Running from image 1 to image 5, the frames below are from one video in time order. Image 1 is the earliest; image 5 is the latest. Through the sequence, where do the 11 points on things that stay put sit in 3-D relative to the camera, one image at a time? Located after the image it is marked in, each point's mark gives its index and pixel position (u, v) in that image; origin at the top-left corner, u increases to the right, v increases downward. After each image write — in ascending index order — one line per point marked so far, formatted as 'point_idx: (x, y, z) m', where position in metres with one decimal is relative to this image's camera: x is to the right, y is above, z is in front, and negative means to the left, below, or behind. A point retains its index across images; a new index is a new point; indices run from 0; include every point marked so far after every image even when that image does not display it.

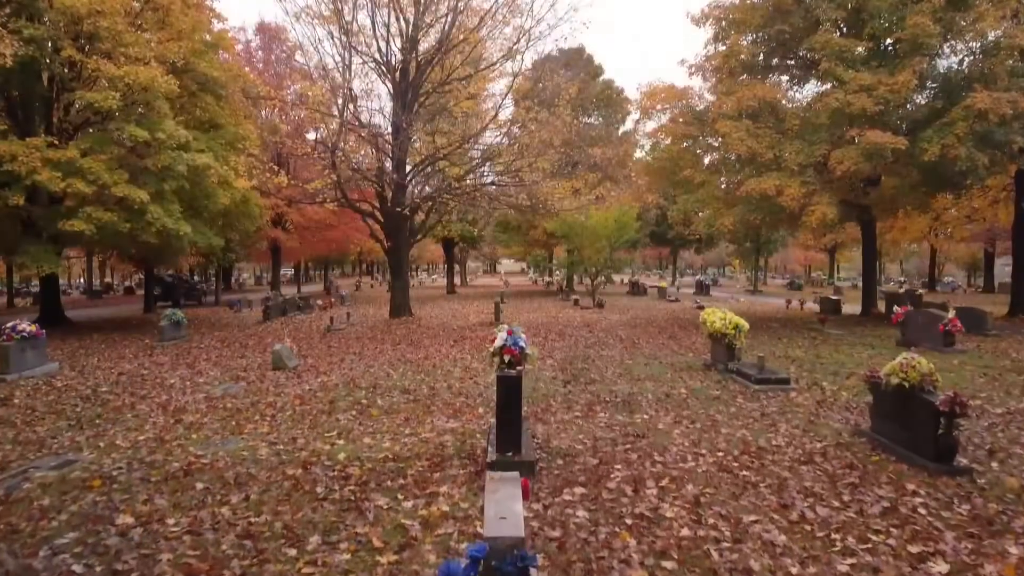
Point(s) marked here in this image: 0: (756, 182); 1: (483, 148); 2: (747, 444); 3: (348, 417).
0: (+4.1, +1.8, +13.8) m
1: (-0.5, +2.7, +16.0) m
2: (+1.4, -0.9, +4.8) m
3: (-1.2, -1.0, +6.1) m
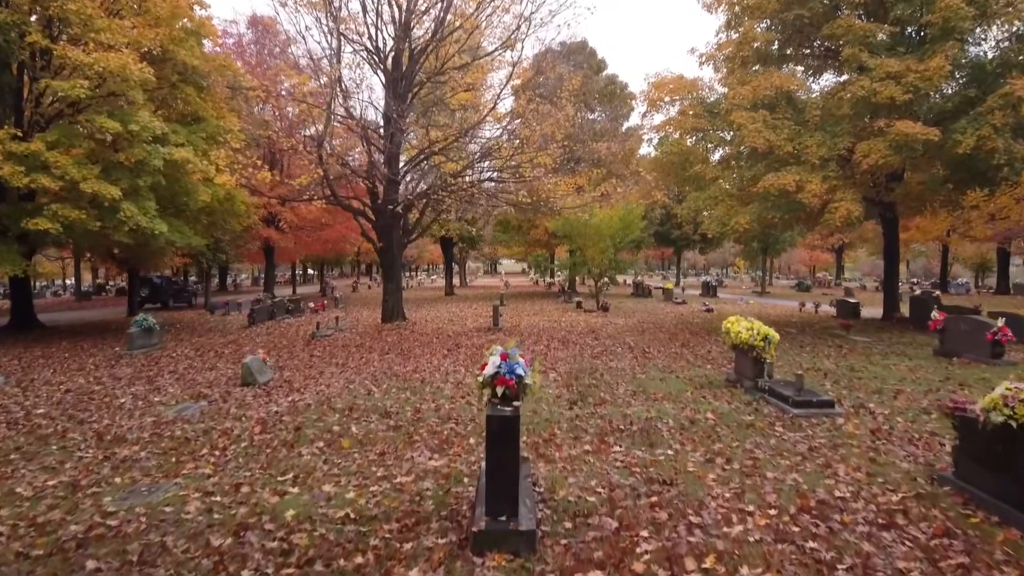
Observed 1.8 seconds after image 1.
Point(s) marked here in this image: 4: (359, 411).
0: (+4.1, +1.7, +12.8) m
1: (-0.6, +2.7, +15.0) m
2: (+1.3, -1.0, +3.8) m
3: (-1.2, -1.0, +5.1) m
4: (-1.2, -0.9, +6.3) m
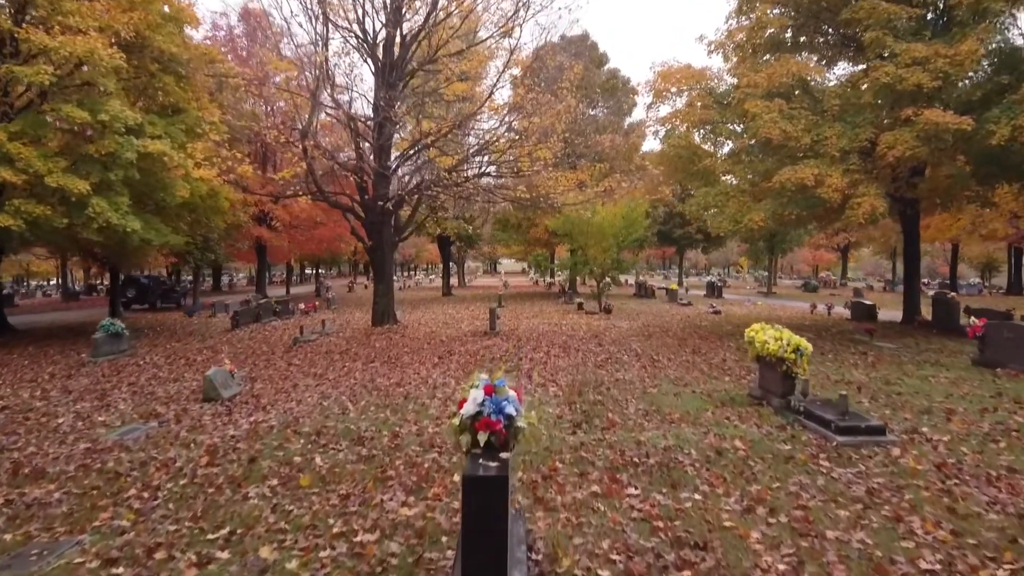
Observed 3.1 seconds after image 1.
0: (+4.0, +1.7, +12.0) m
1: (-0.6, +2.6, +14.1) m
2: (+1.3, -1.0, +2.9) m
3: (-1.3, -1.0, +4.2) m
4: (-1.2, -1.0, +5.4) m
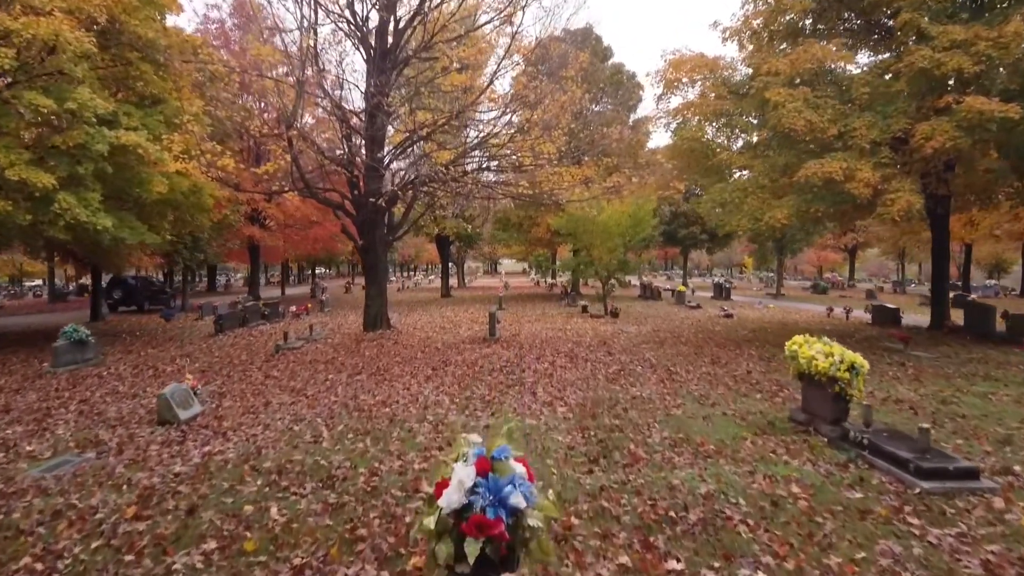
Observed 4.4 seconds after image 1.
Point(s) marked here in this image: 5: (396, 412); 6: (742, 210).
0: (+4.1, +1.7, +11.0) m
1: (-0.6, +2.6, +13.1) m
2: (+1.3, -1.0, +1.9) m
3: (-1.3, -1.1, +3.3) m
4: (-1.2, -1.0, +4.5) m
5: (-0.9, -0.9, +6.3) m
6: (+3.6, +1.2, +12.9) m
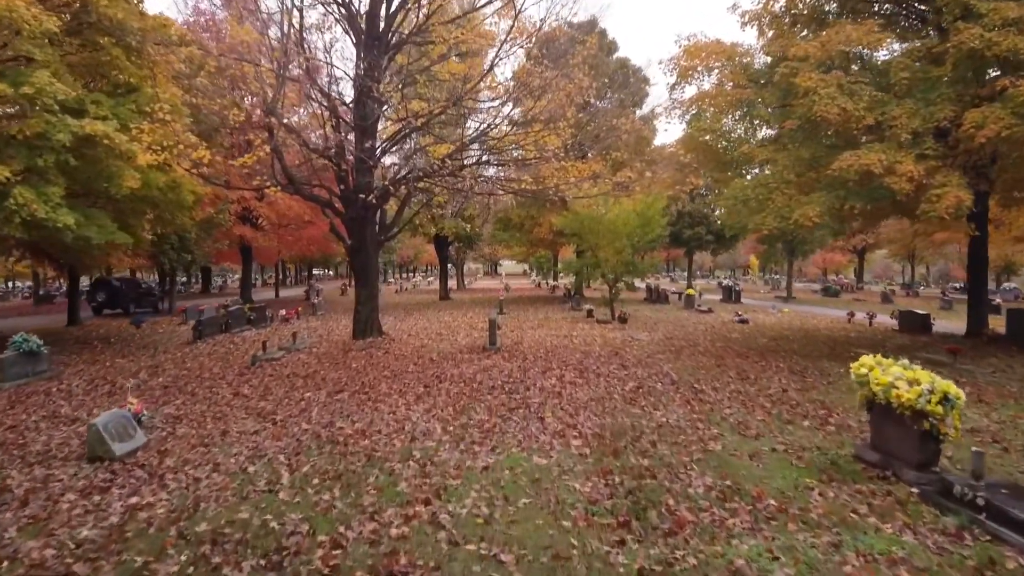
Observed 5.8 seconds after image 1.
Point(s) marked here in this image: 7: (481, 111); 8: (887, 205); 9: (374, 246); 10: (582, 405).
0: (+4.1, +1.6, +9.9) m
1: (-0.5, +2.5, +12.1) m
2: (+1.3, -1.1, +0.9) m
3: (-1.2, -1.1, +2.2) m
4: (-1.2, -1.1, +3.4) m
5: (-0.9, -1.0, +5.2) m
6: (+3.6, +1.1, +11.8) m
7: (-0.5, +2.6, +12.0) m
8: (+5.2, +1.1, +11.3) m
9: (-2.2, +0.7, +13.2) m
10: (+0.6, -1.0, +6.7) m
